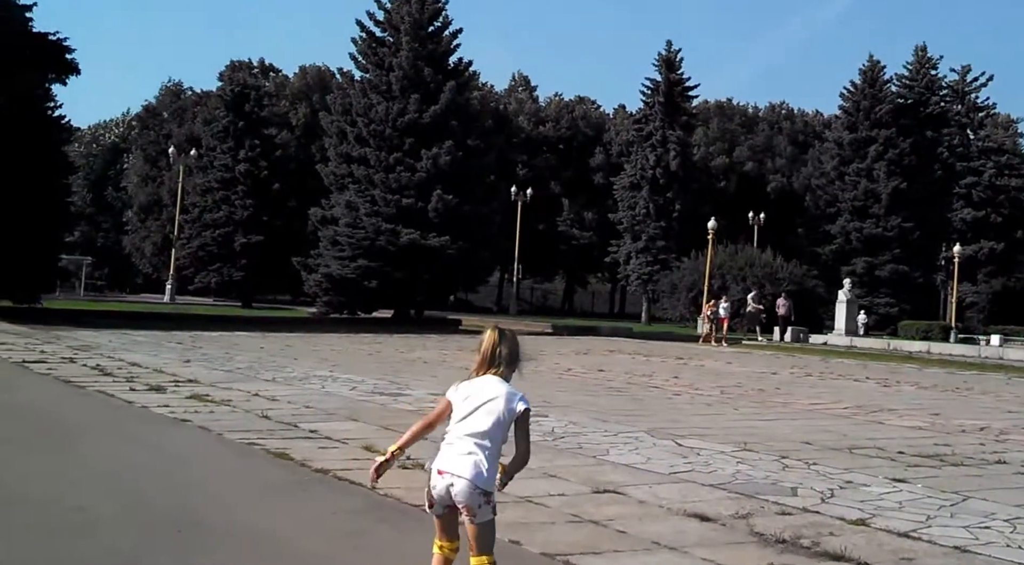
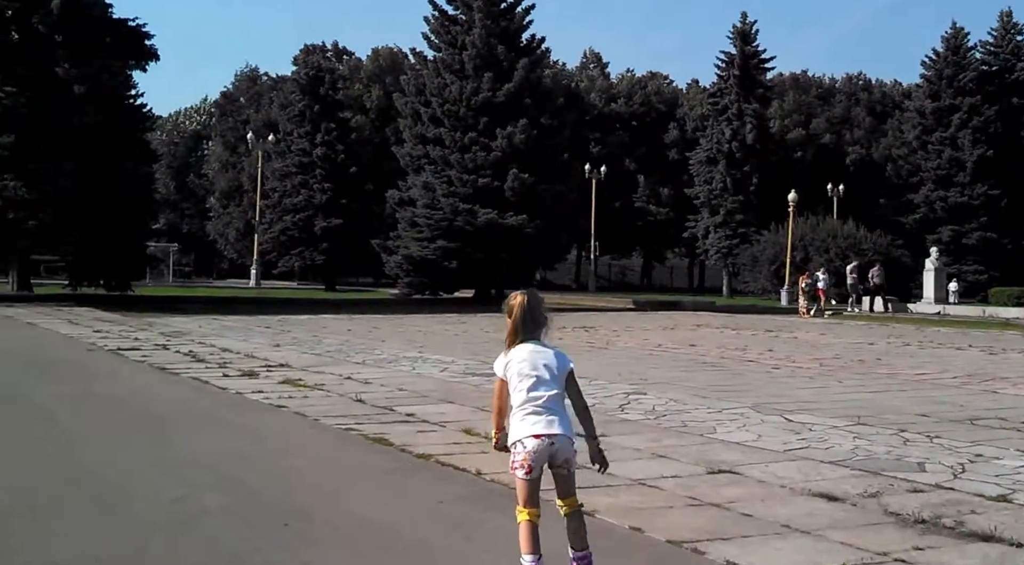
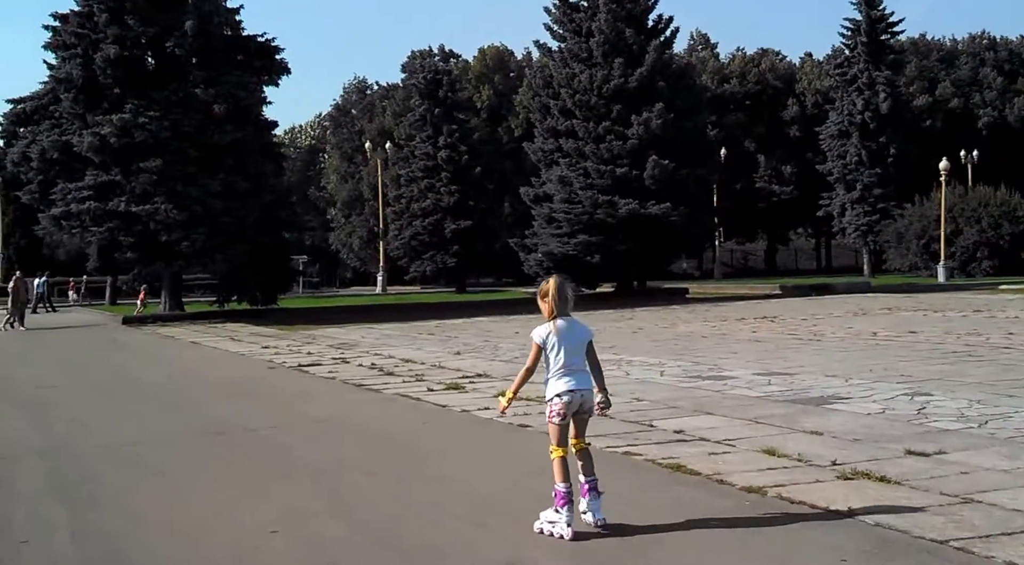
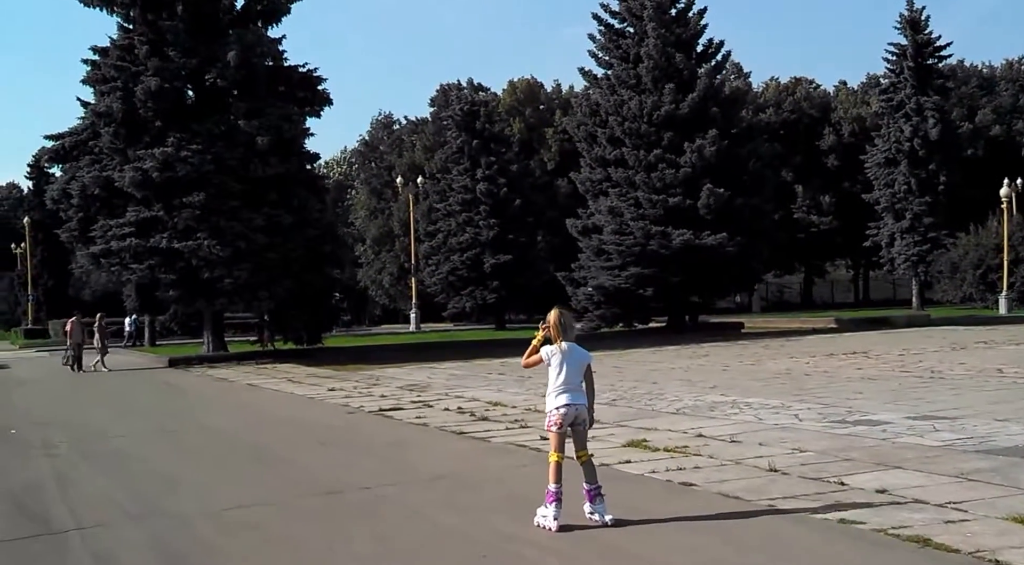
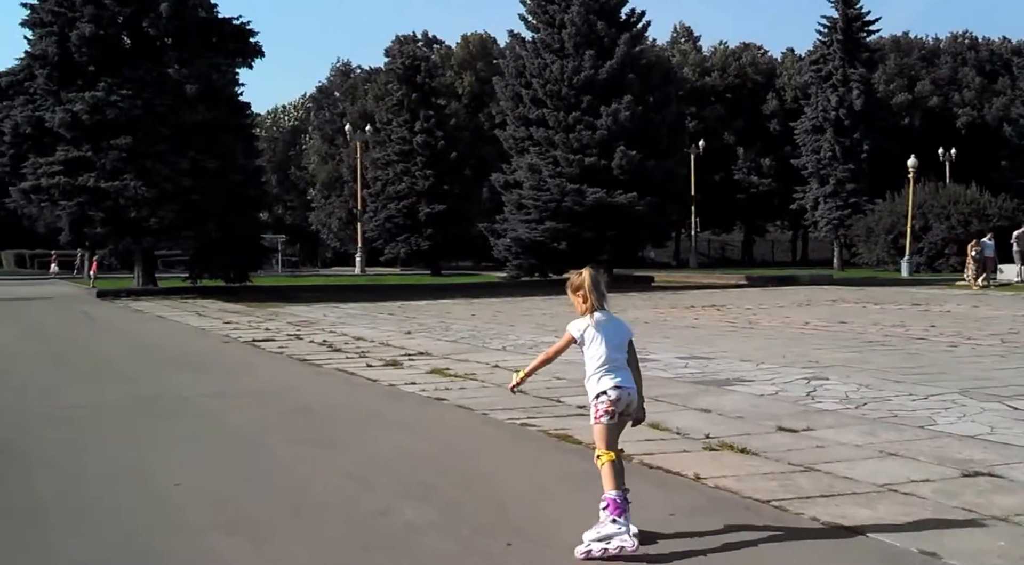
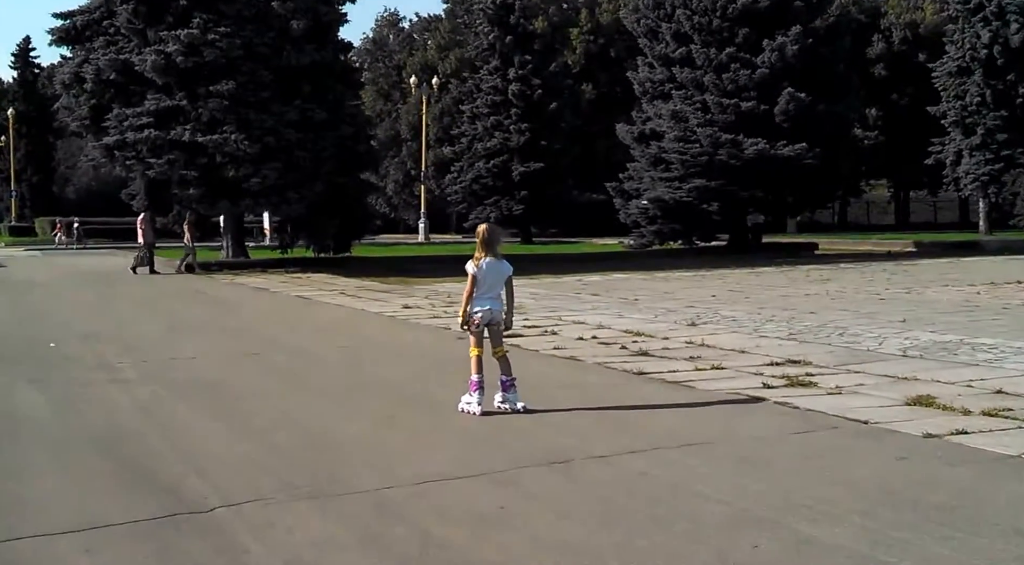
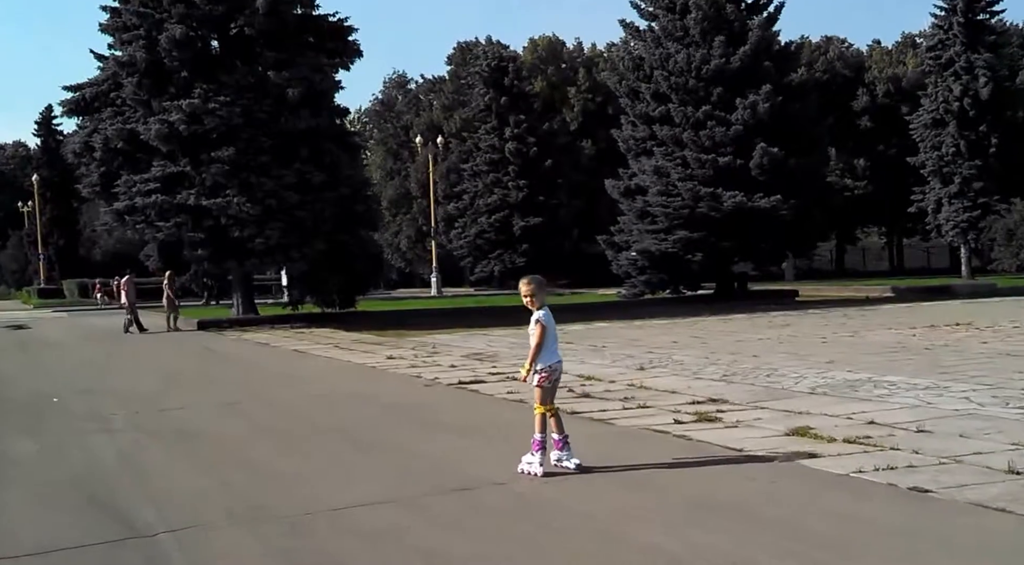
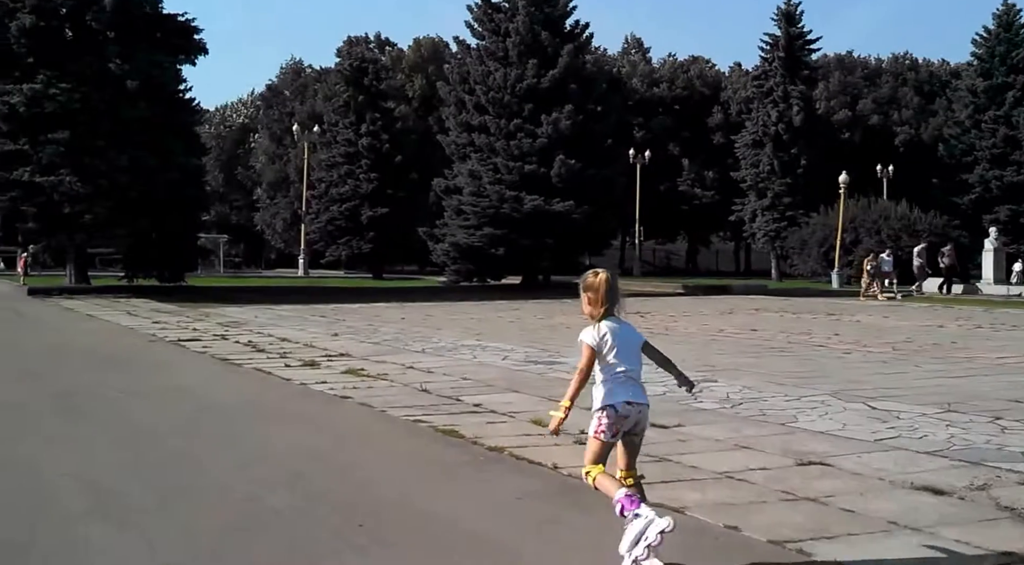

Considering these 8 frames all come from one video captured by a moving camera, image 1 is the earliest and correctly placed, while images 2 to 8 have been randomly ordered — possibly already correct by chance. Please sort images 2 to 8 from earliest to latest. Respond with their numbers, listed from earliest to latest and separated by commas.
2, 8, 5, 3, 4, 7, 6
